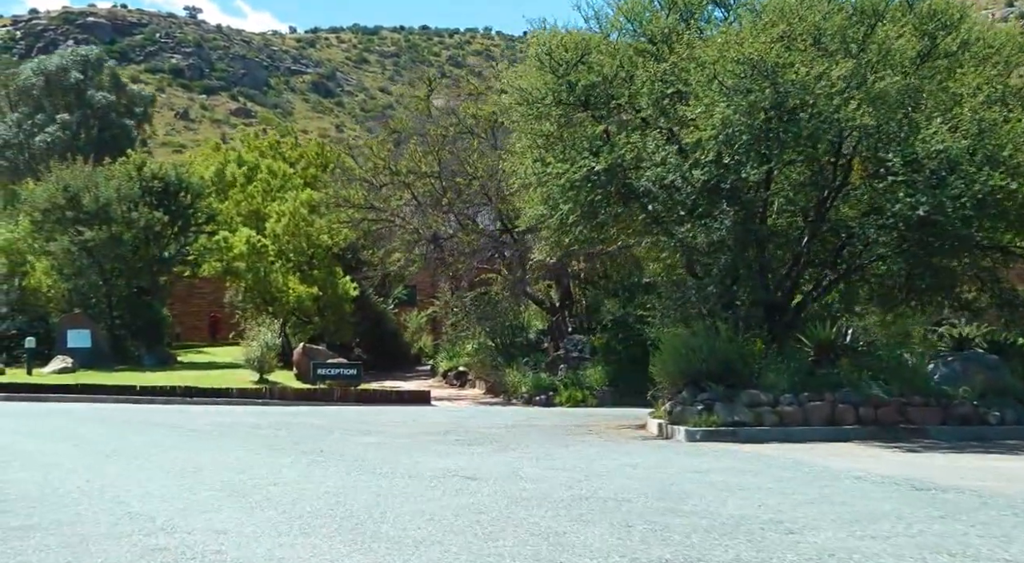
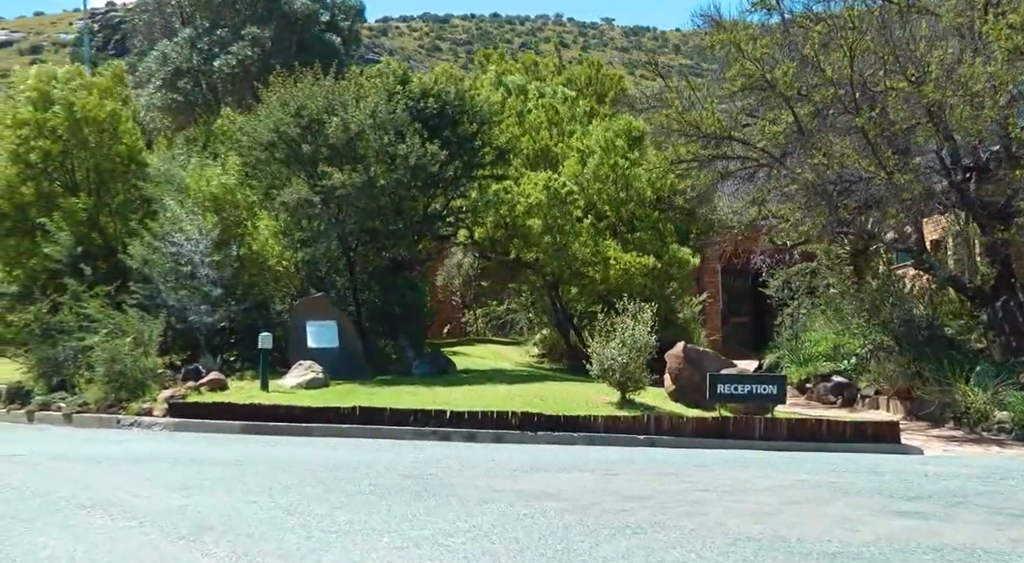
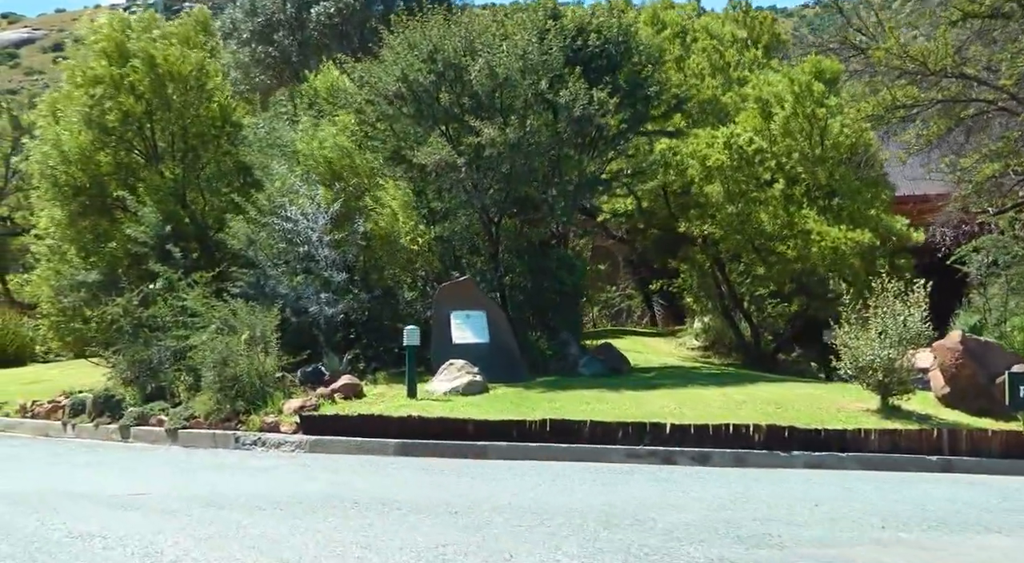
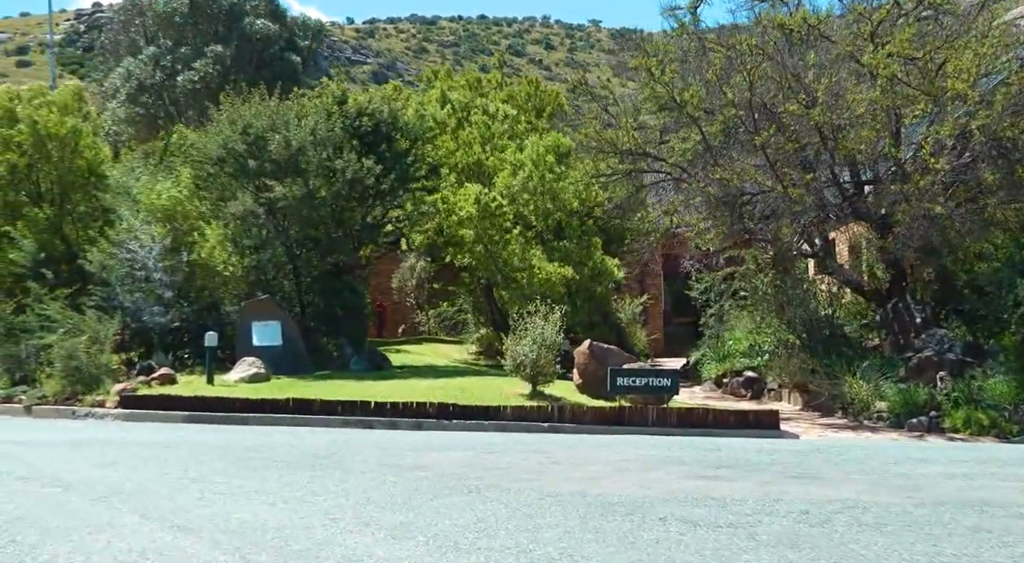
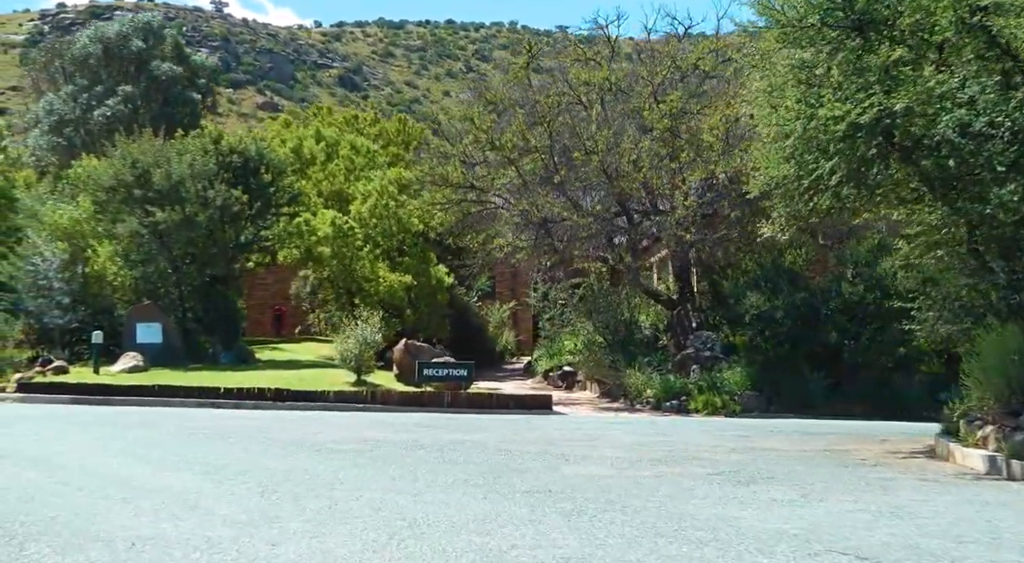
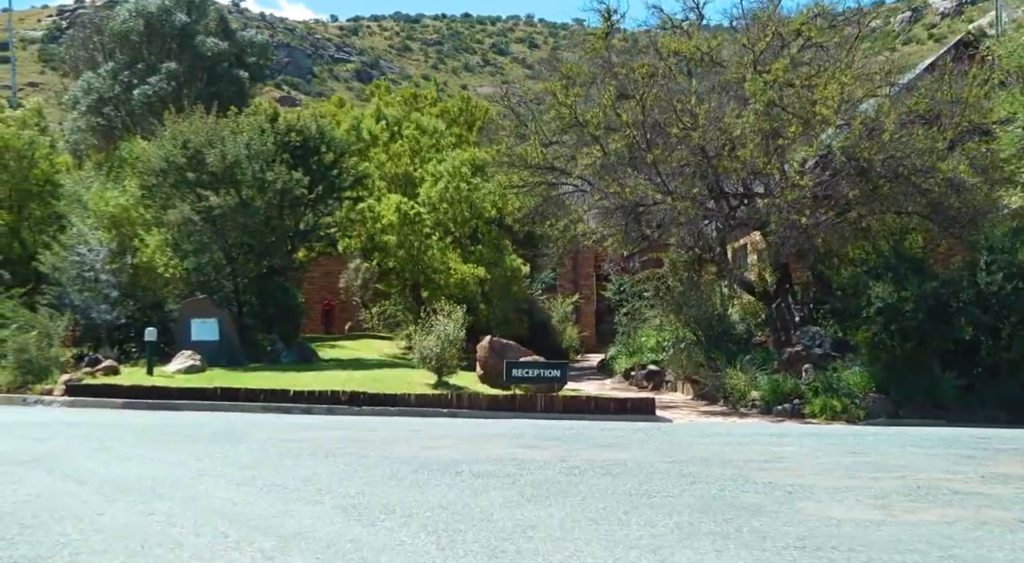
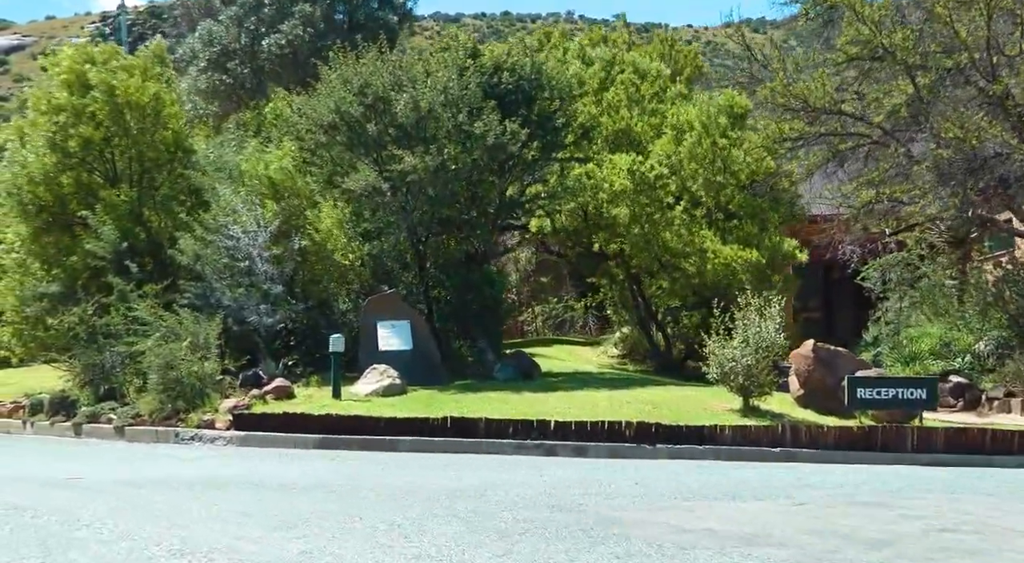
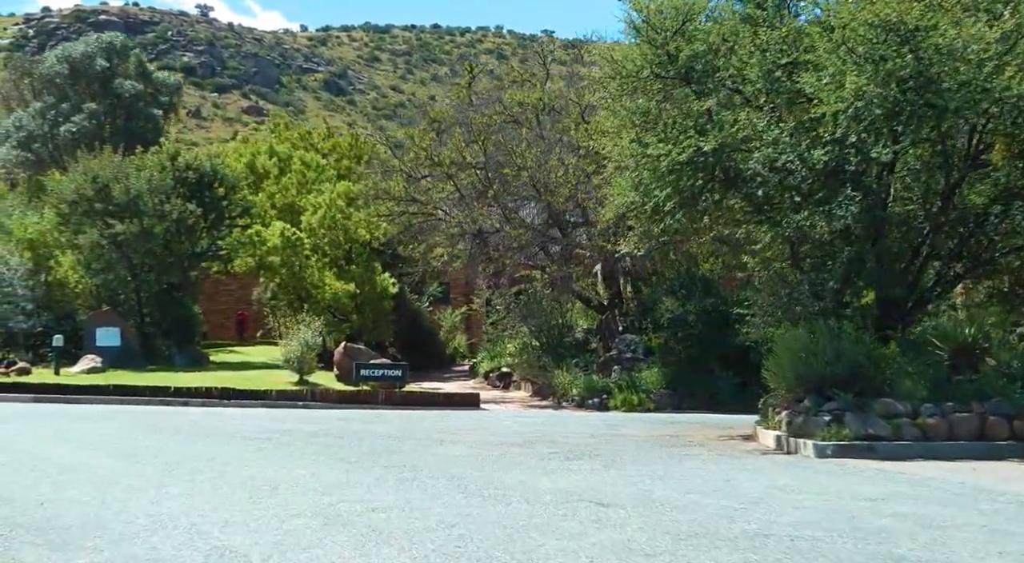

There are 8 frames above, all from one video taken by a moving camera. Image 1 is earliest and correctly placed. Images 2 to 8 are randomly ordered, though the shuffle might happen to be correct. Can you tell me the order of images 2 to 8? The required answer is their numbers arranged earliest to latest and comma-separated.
8, 5, 6, 4, 2, 7, 3
